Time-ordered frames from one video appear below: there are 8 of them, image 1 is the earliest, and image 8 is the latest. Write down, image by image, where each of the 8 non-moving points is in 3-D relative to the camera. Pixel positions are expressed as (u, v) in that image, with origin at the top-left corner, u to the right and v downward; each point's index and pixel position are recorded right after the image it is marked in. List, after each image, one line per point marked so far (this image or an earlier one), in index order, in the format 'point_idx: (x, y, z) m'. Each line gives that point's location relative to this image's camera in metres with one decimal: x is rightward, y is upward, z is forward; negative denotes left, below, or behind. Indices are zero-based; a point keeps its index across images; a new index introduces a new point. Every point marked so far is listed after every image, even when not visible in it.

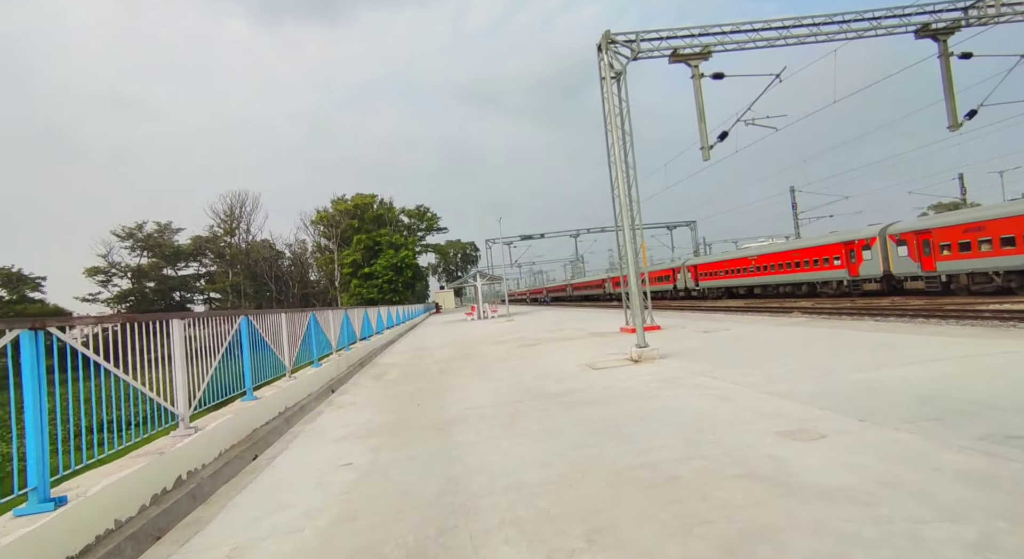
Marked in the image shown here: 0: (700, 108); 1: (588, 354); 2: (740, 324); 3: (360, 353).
0: (+6.0, +5.5, +16.3) m
1: (+1.8, -1.8, +12.2) m
2: (+6.5, -1.3, +14.3) m
3: (-5.1, -2.5, +17.4) m
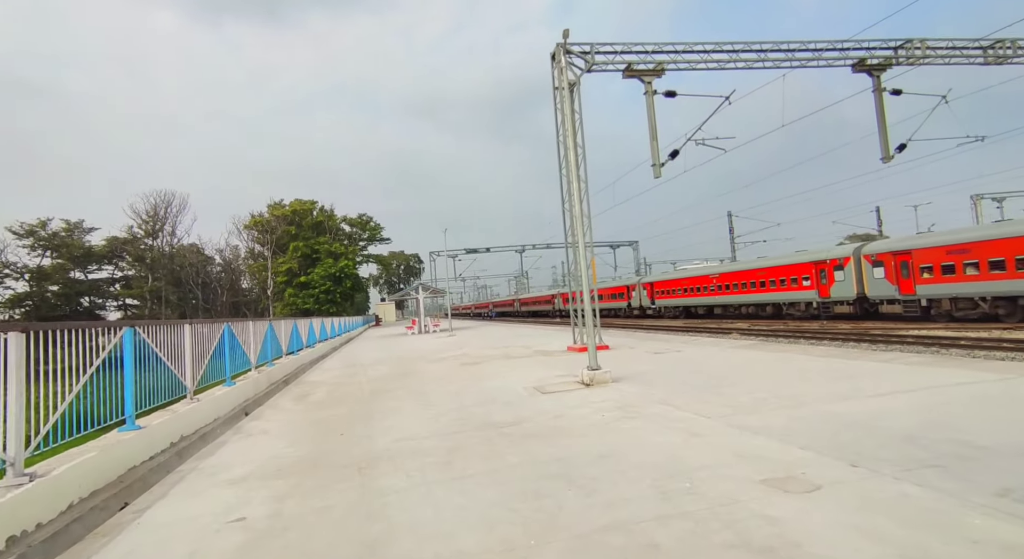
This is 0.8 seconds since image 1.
0: (+4.5, +4.9, +16.1) m
1: (+0.5, -2.1, +11.4) m
2: (+5.0, -1.8, +14.0) m
3: (-7.0, -2.8, +15.8) m
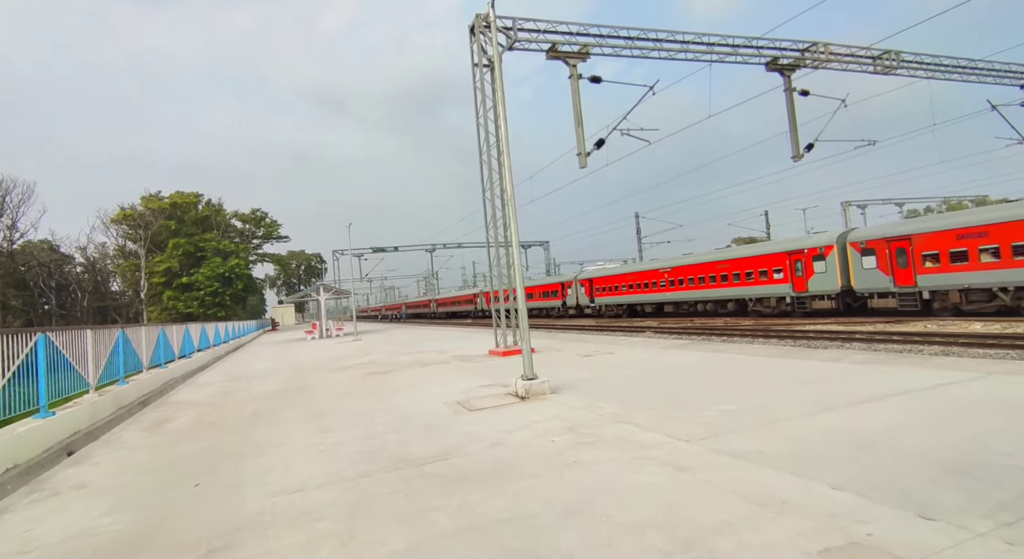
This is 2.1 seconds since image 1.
0: (+2.0, +5.0, +15.1) m
1: (-1.1, -2.0, +9.8) m
2: (+2.9, -1.7, +13.1) m
3: (-9.2, -2.7, +12.8) m
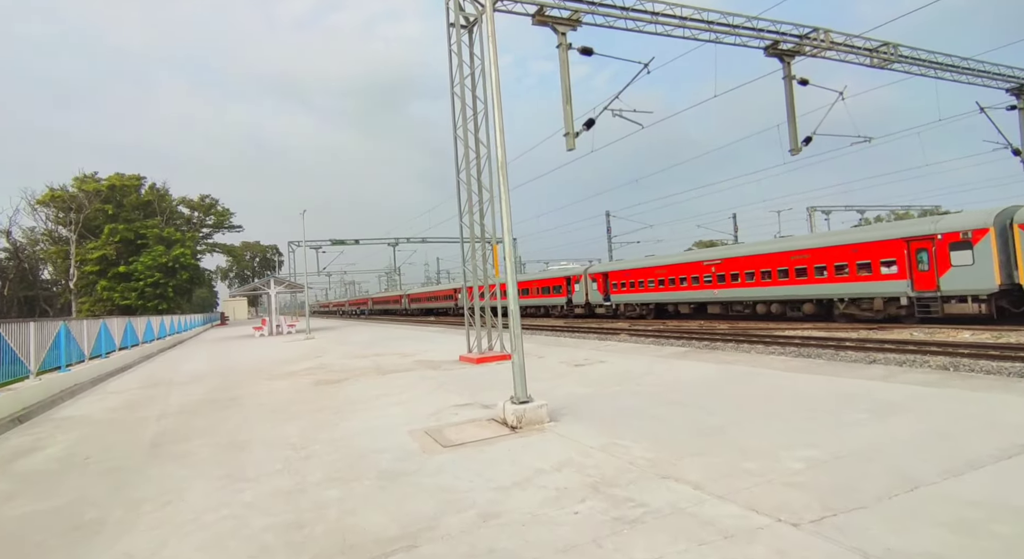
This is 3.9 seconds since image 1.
0: (+1.4, +5.1, +13.3) m
1: (-1.4, -1.9, +7.8) m
2: (+2.3, -1.7, +11.4) m
3: (-9.7, -2.4, +10.2) m
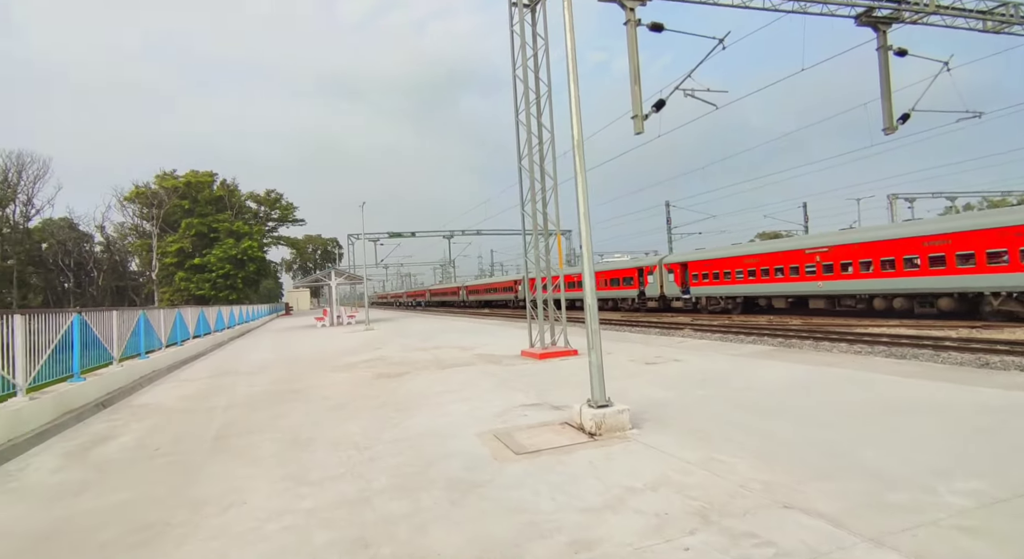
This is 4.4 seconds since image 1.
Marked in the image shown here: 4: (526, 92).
0: (+3.0, +5.3, +12.5) m
1: (-0.4, -1.8, +7.4) m
2: (+3.7, -1.5, +10.6) m
3: (-8.4, -2.2, +10.6) m
4: (+0.3, +4.4, +11.9) m
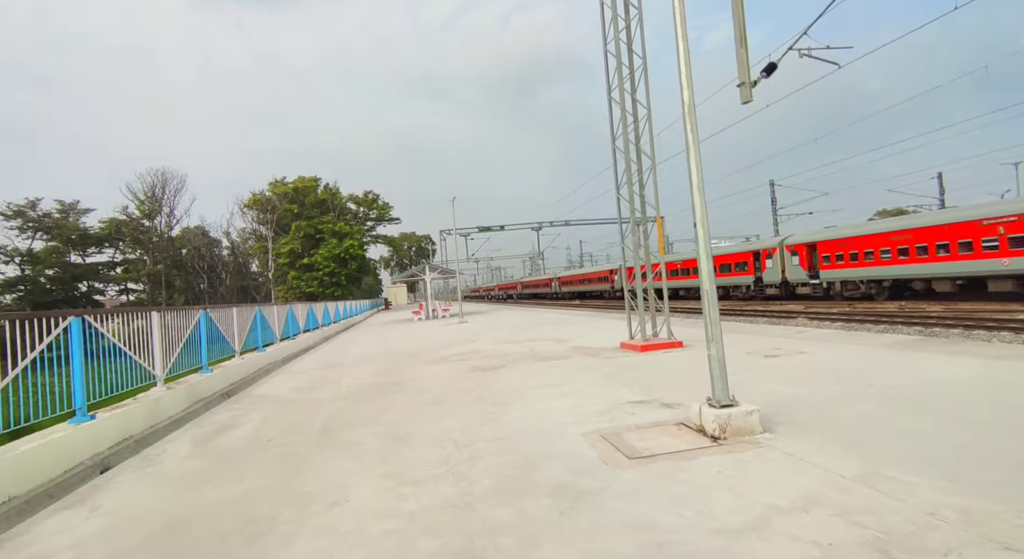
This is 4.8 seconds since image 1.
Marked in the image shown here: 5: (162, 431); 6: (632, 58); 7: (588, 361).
0: (+5.1, +5.6, +11.2) m
1: (+1.1, -1.6, +6.9) m
2: (+5.6, -1.2, +9.3) m
3: (-6.3, -2.2, +11.5) m
4: (+2.3, +4.6, +11.1) m
5: (-5.3, -2.3, +7.7) m
6: (+2.7, +4.9, +11.3) m
7: (+1.5, -1.6, +10.3) m
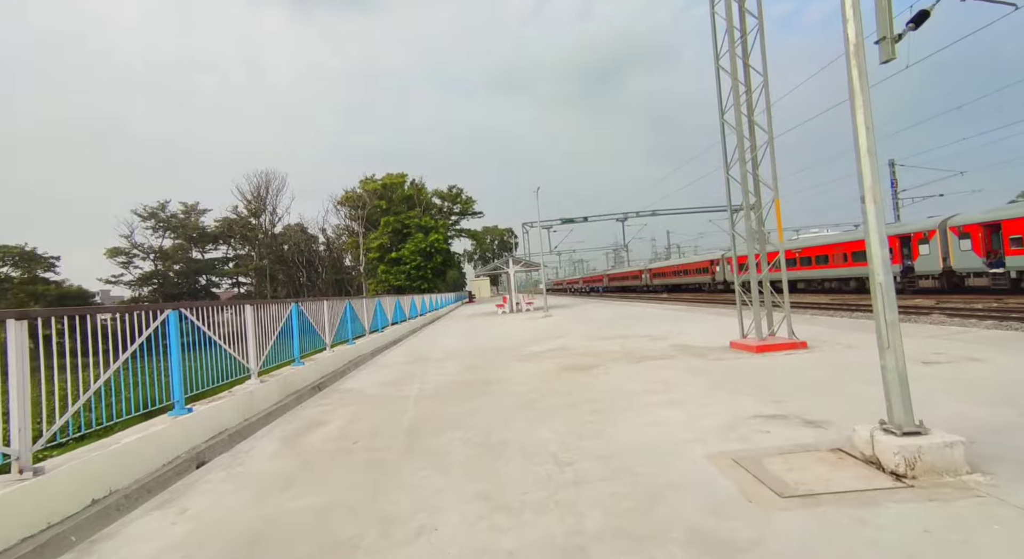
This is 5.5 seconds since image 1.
0: (+6.9, +5.8, +9.5) m
1: (+2.3, -1.5, +5.9) m
2: (+7.1, -1.0, +7.6) m
3: (-4.3, -2.0, +11.6) m
4: (+4.1, +4.8, +9.8) m
5: (-3.9, -2.2, +7.7) m
6: (+4.5, +5.1, +9.9) m
7: (+3.2, -1.5, +9.1) m
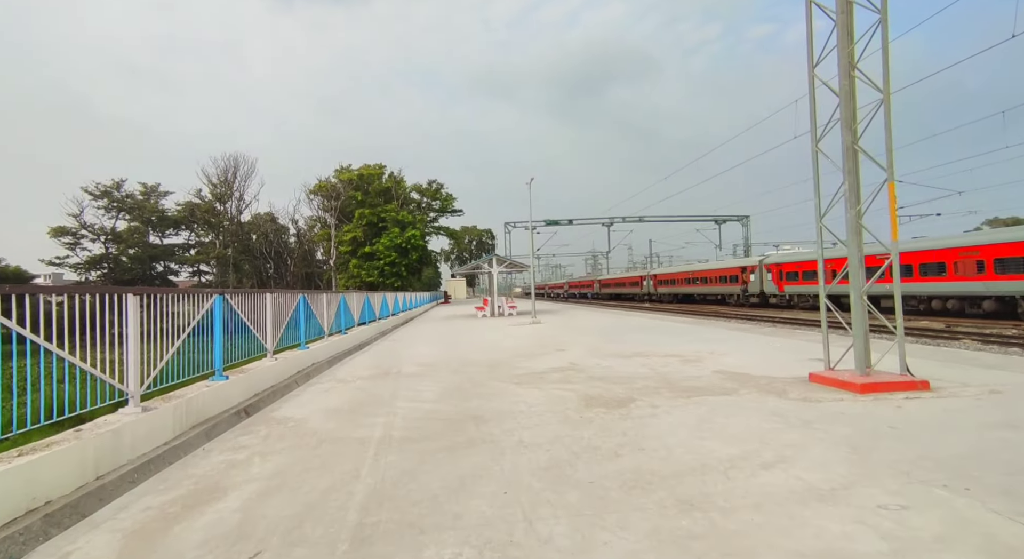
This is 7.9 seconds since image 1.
0: (+7.3, +5.5, +7.1) m
1: (+2.5, -1.5, +3.2) m
2: (+7.3, -1.3, +5.2) m
3: (-4.3, -1.8, +8.6) m
4: (+4.5, +4.6, +7.2) m
5: (-3.7, -1.9, +4.7) m
6: (+4.9, +4.9, +7.4) m
7: (+3.3, -1.6, +6.5) m
